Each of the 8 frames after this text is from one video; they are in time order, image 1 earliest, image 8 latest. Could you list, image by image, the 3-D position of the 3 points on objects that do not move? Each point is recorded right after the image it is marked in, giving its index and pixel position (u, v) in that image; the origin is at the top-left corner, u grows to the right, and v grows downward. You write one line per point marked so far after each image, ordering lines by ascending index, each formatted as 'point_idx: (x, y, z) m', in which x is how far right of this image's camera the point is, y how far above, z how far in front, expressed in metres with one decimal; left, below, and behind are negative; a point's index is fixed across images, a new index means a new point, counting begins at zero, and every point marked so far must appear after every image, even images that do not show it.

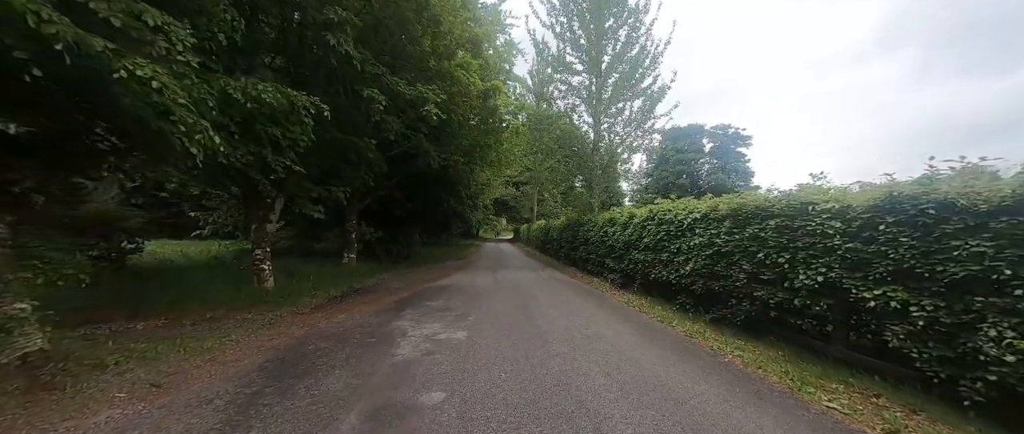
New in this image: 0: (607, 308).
0: (+2.2, -2.1, +7.3) m
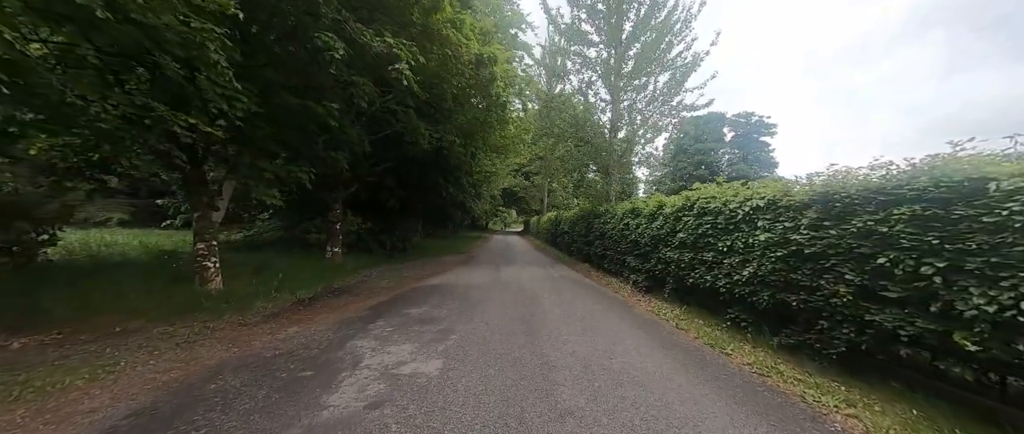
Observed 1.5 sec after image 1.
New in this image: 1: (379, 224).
0: (+2.2, -1.9, +5.7) m
1: (-5.8, -0.3, +13.6) m
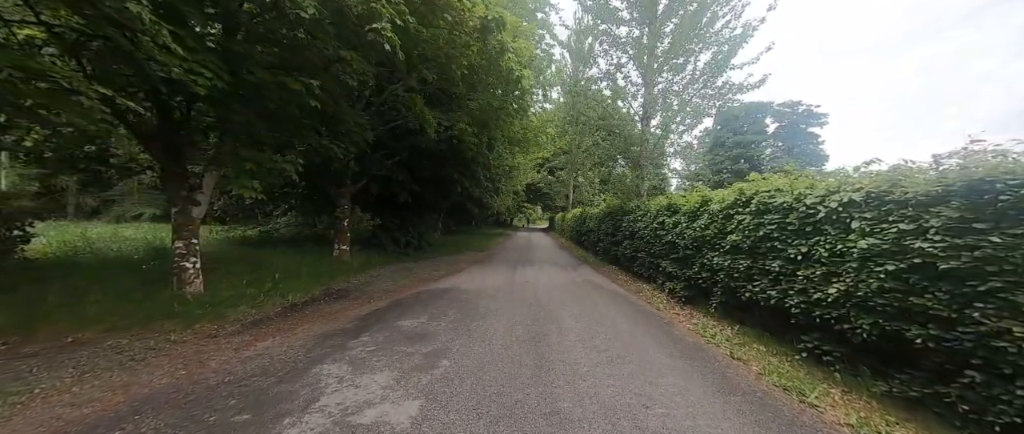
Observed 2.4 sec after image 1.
0: (+2.4, -1.9, +4.5) m
1: (-5.0, -0.1, +13.0) m
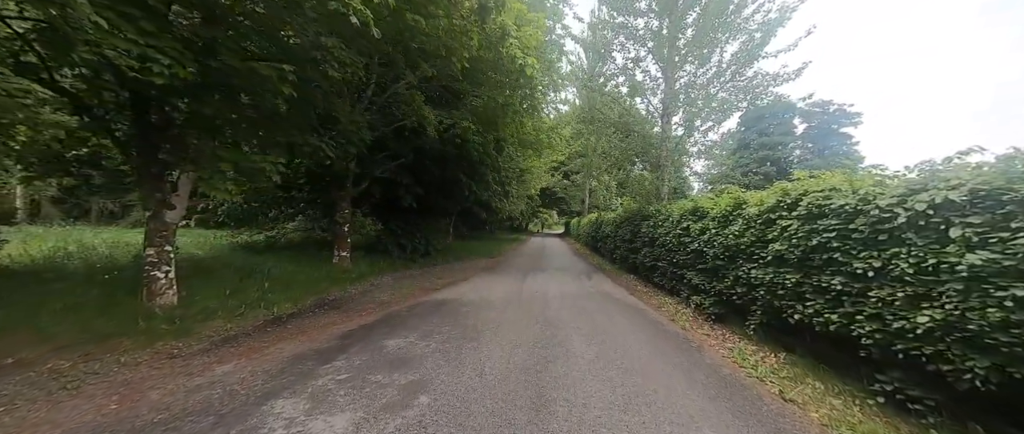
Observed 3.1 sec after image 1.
0: (+2.3, -1.9, +3.7) m
1: (-4.6, -0.3, +12.6) m
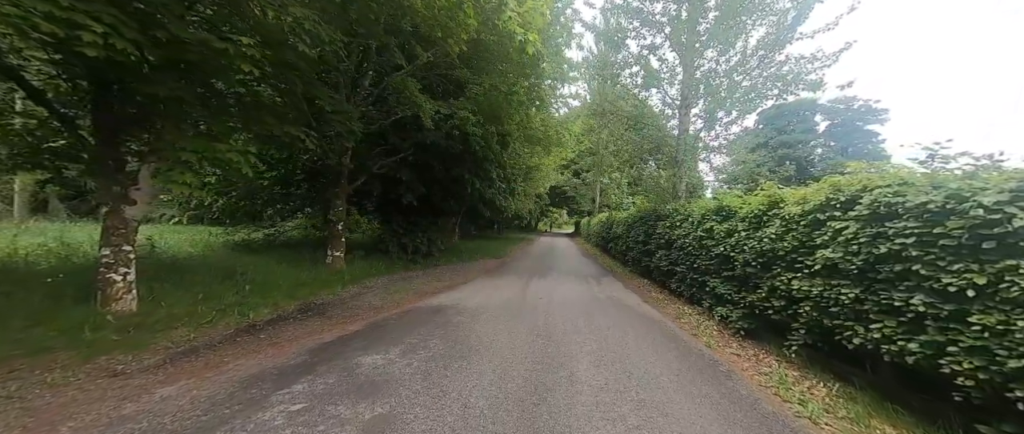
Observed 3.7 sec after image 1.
0: (+2.2, -1.9, +3.0) m
1: (-4.4, -0.3, +12.0) m
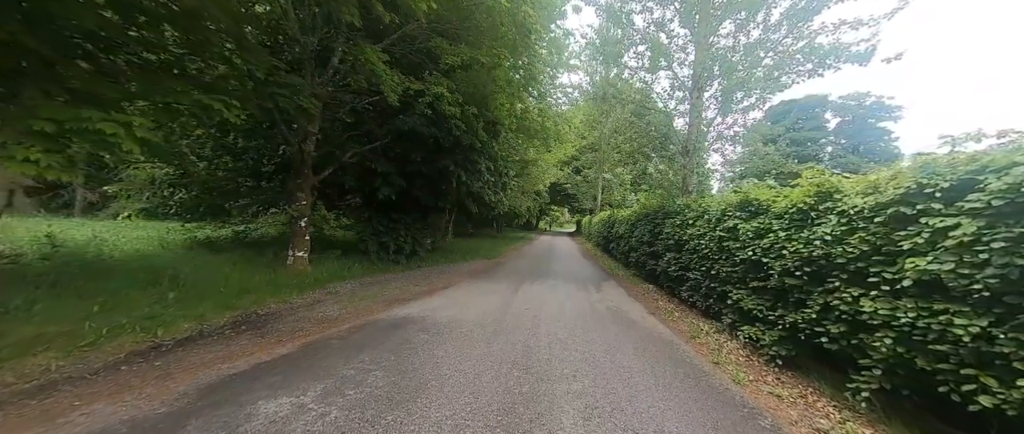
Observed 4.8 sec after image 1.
0: (+1.8, -1.9, +1.9) m
1: (-4.7, -0.1, +11.0) m
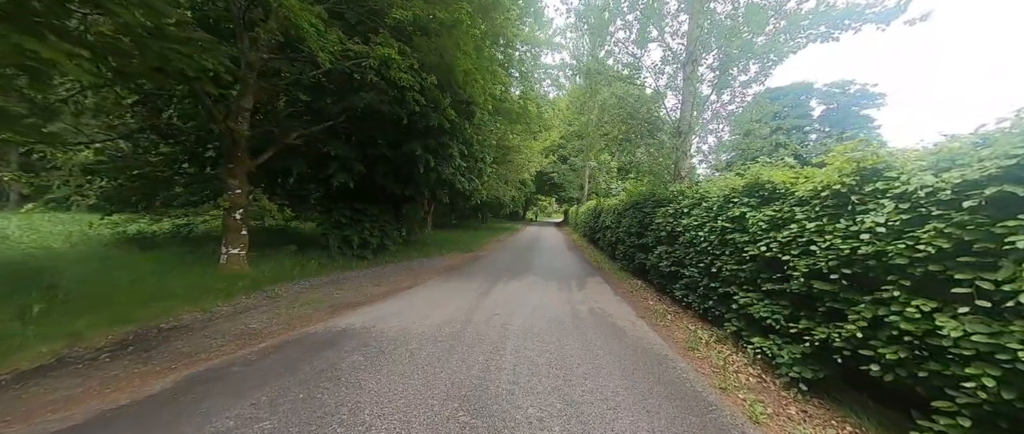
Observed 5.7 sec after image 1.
0: (+1.4, -1.8, +1.0) m
1: (-5.4, +0.2, +9.8) m
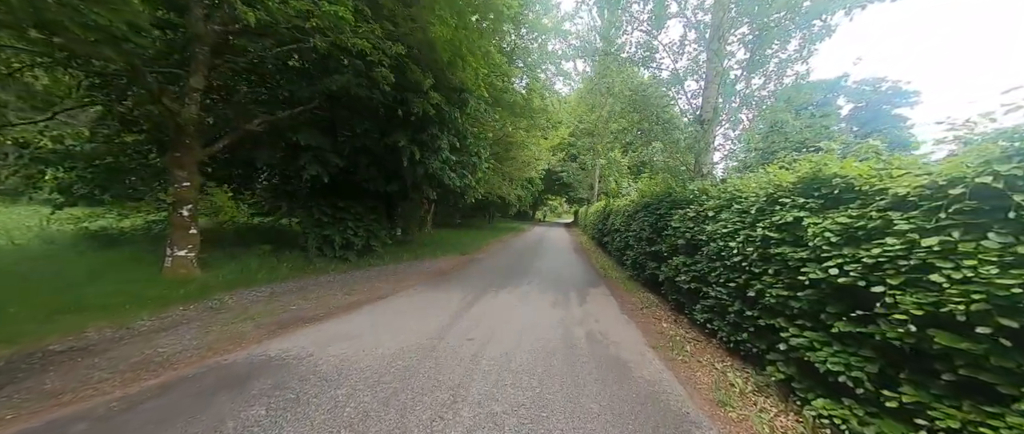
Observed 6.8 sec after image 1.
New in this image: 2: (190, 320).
0: (+1.0, -1.9, -0.1) m
1: (-5.5, +0.2, +9.0) m
2: (-4.9, -1.5, +4.8) m
